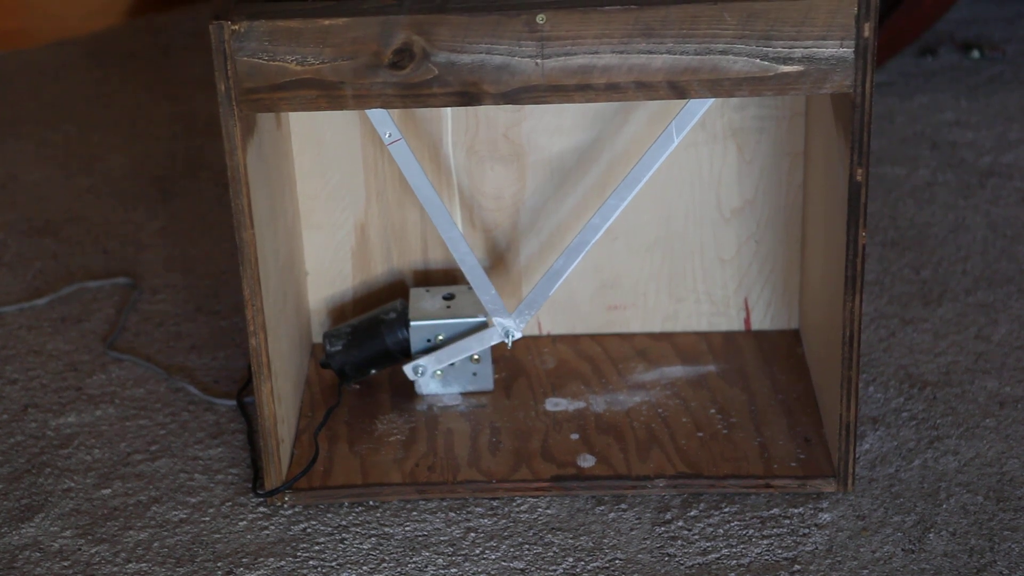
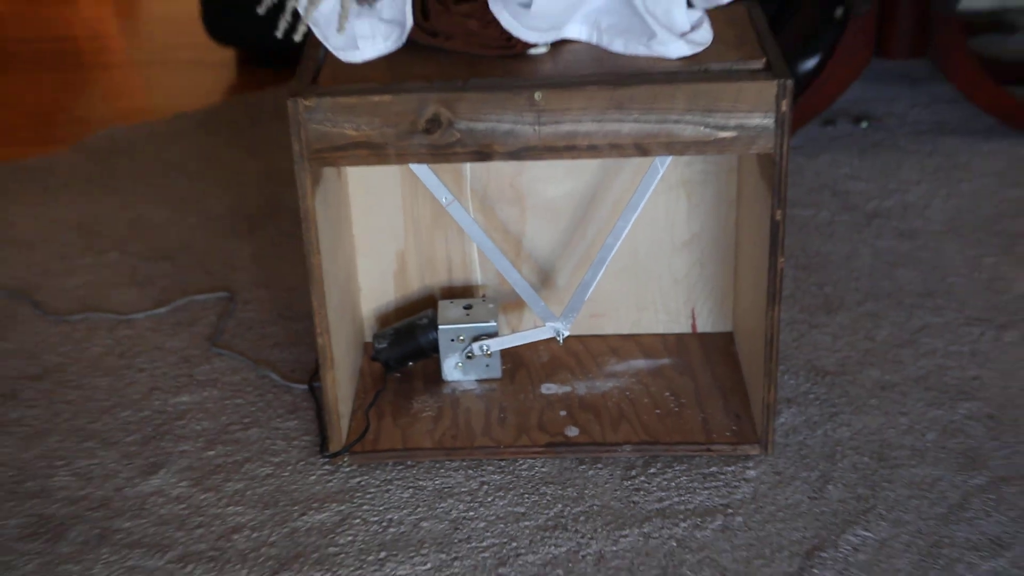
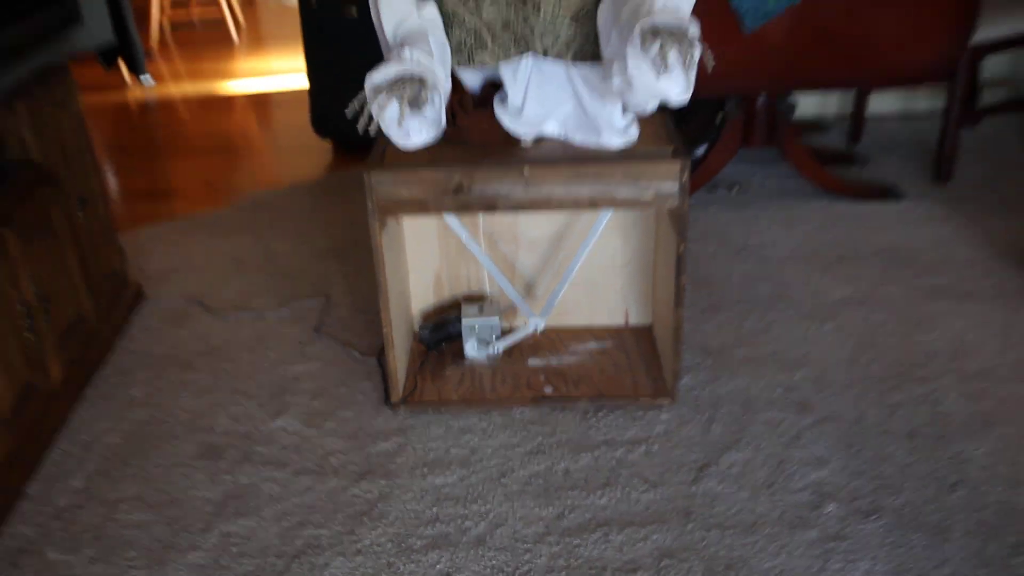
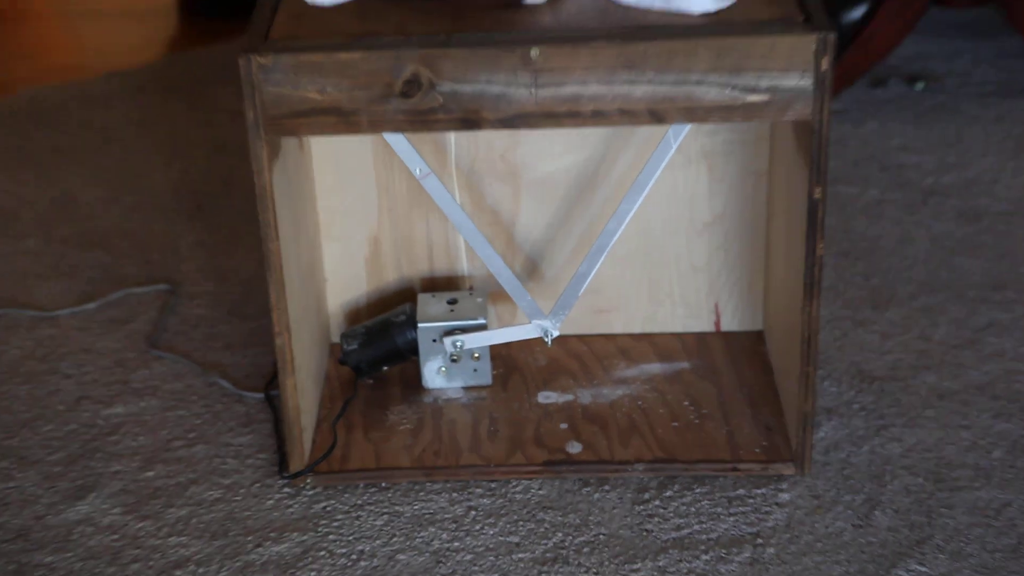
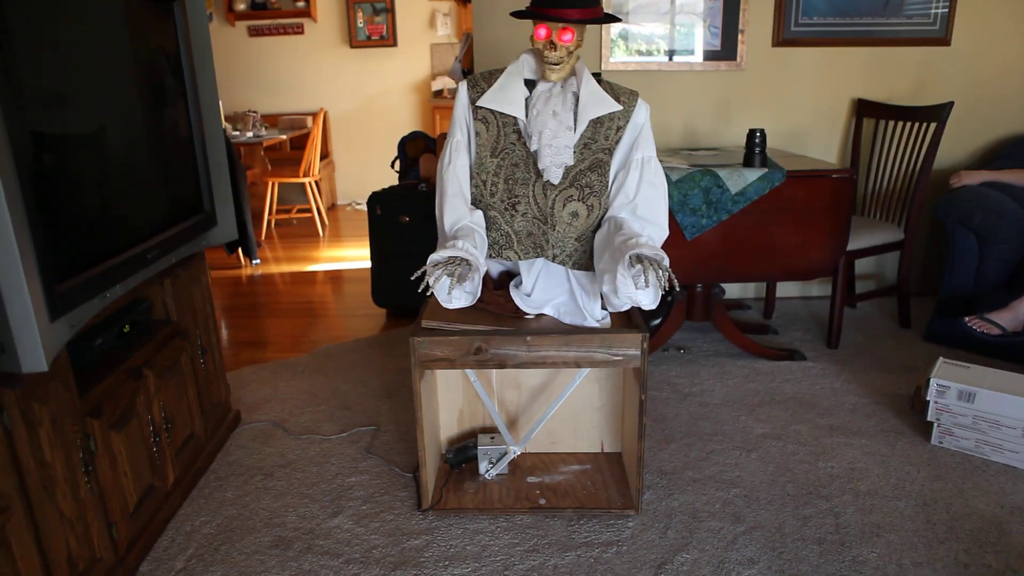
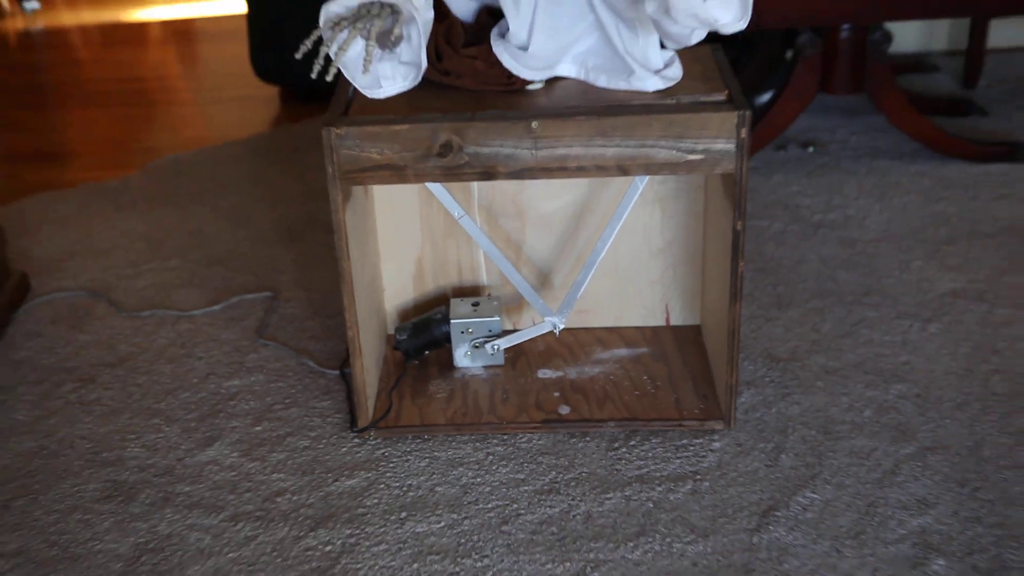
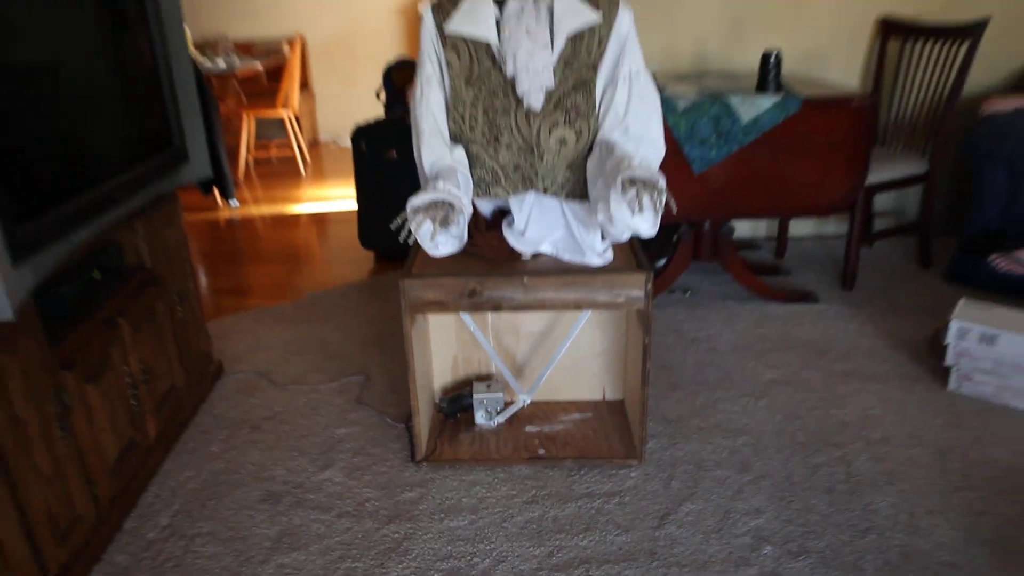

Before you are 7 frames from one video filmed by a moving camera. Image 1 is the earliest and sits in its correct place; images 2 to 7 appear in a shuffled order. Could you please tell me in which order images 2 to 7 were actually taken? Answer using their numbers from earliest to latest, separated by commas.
4, 2, 6, 3, 7, 5
